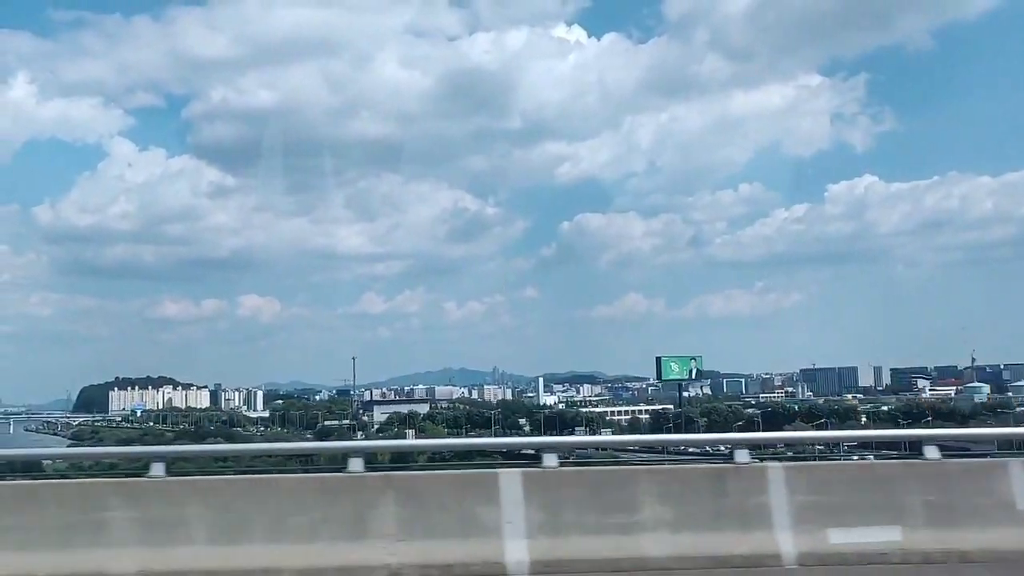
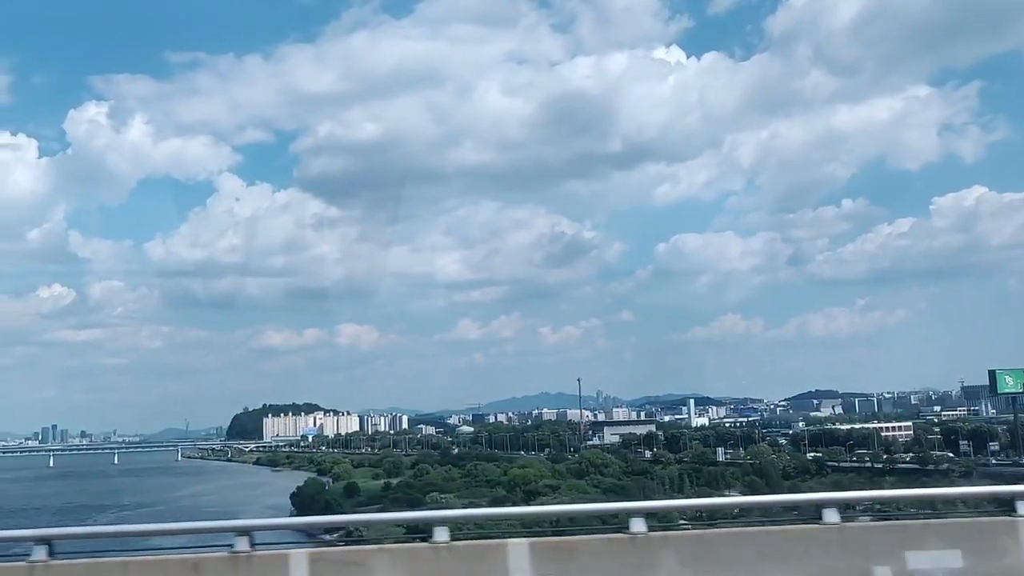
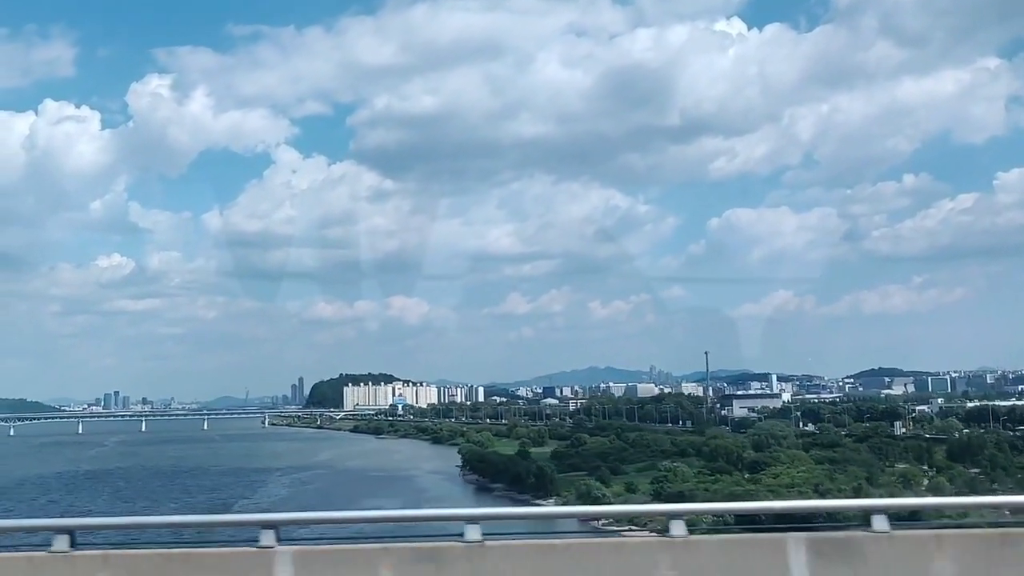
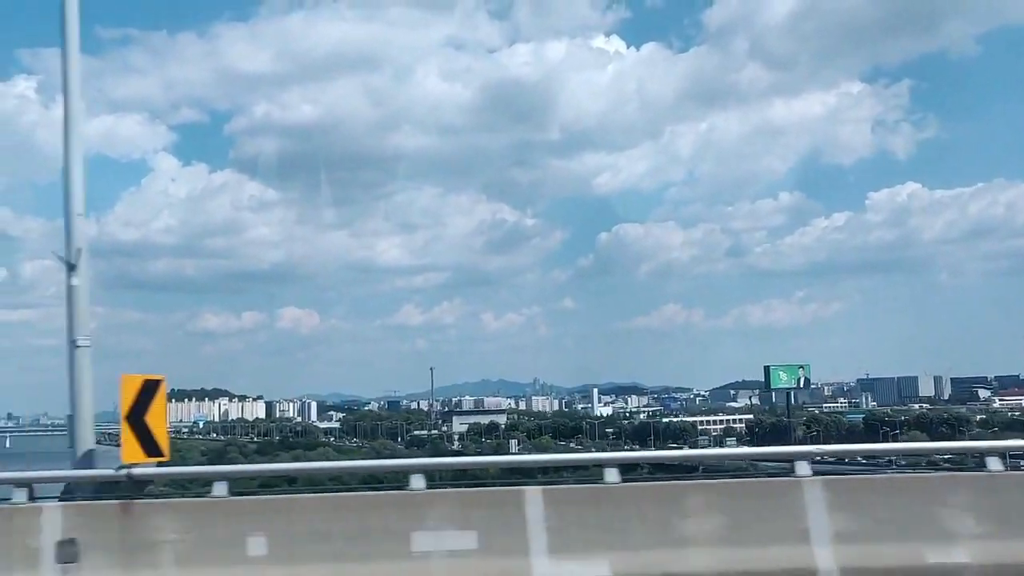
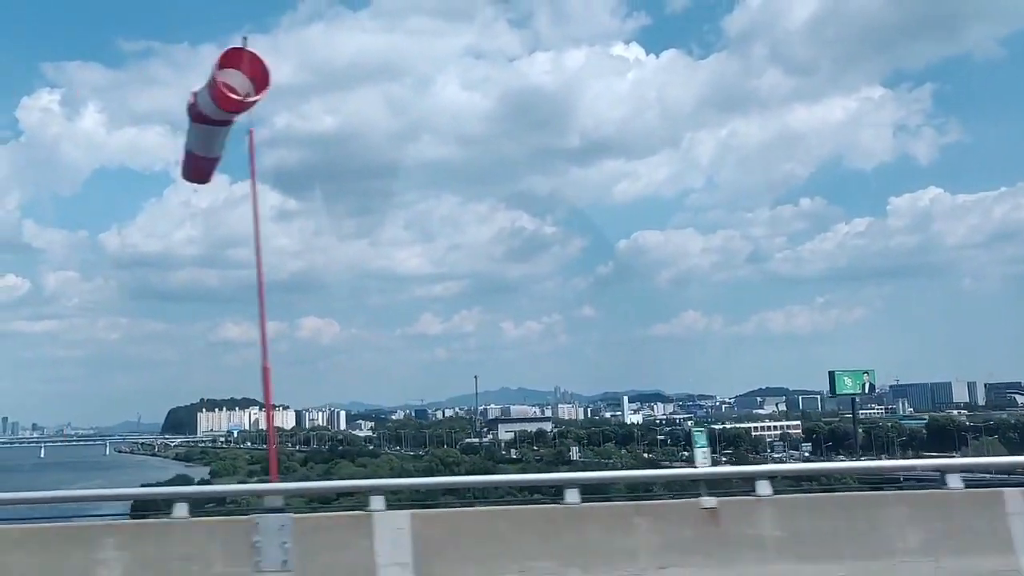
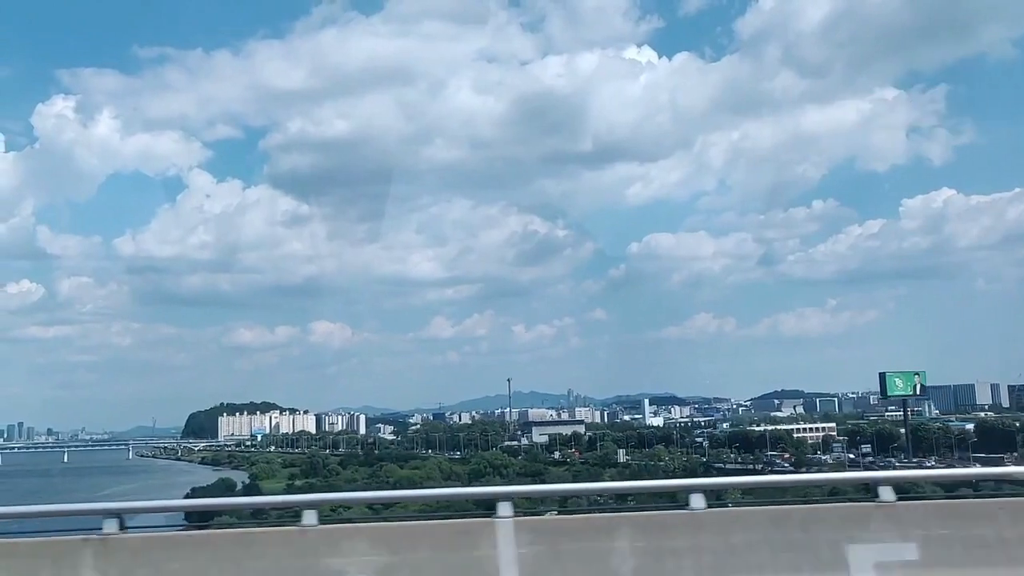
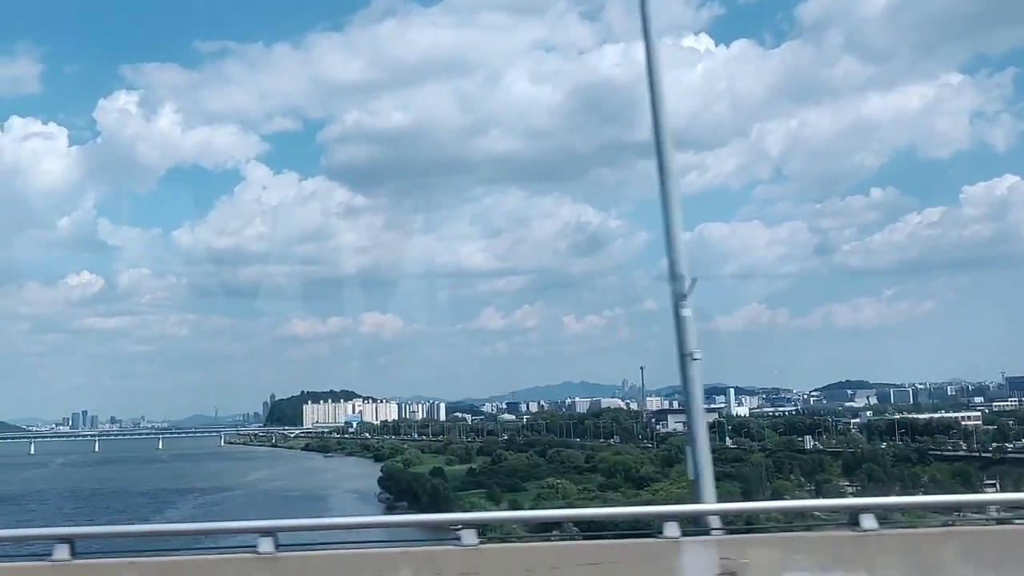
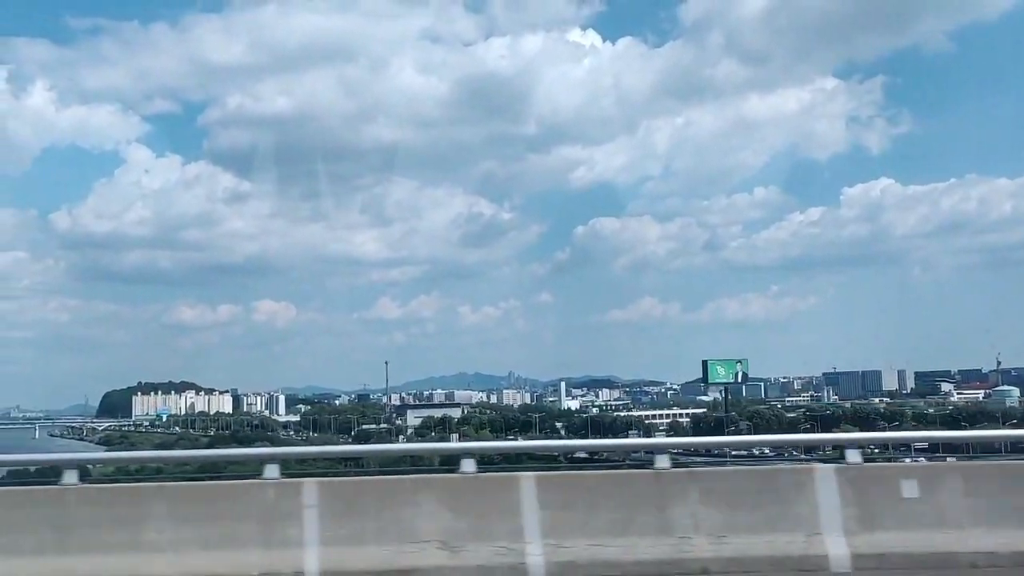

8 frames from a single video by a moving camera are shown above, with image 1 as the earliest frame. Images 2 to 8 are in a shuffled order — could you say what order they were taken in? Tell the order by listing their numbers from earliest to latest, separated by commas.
8, 4, 5, 6, 2, 7, 3
